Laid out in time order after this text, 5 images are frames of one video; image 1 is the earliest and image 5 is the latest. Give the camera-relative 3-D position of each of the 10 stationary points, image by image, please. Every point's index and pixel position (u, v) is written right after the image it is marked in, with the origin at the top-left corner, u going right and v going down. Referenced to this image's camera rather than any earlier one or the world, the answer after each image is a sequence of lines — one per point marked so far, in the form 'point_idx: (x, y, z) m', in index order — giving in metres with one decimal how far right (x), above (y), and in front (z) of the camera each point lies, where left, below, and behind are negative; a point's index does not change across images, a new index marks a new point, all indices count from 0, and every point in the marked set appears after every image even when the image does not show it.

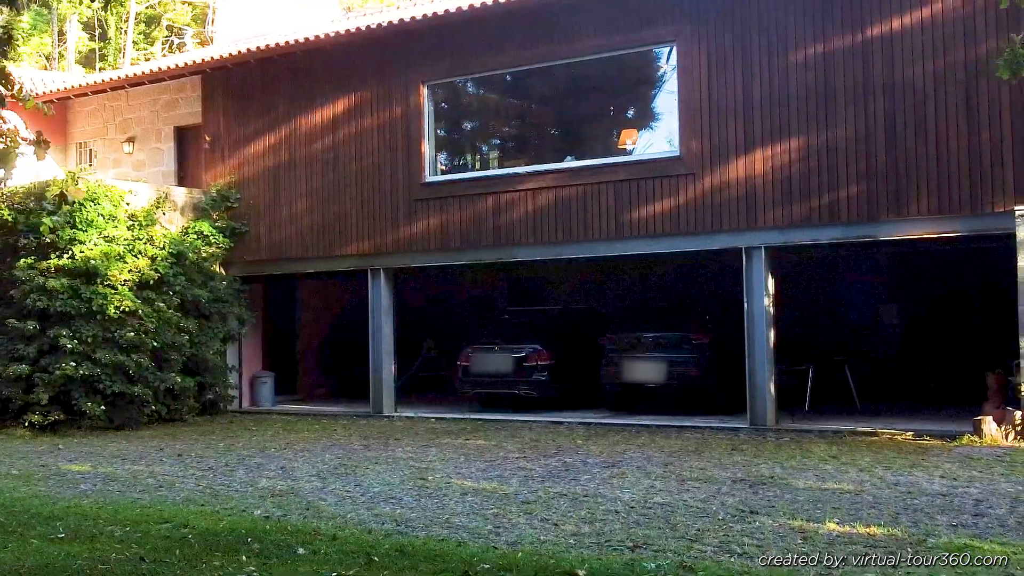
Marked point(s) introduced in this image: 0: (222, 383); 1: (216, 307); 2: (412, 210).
0: (-3.3, -1.1, +13.3) m
1: (-3.4, -0.2, +13.2) m
2: (-1.1, +0.8, +12.5) m
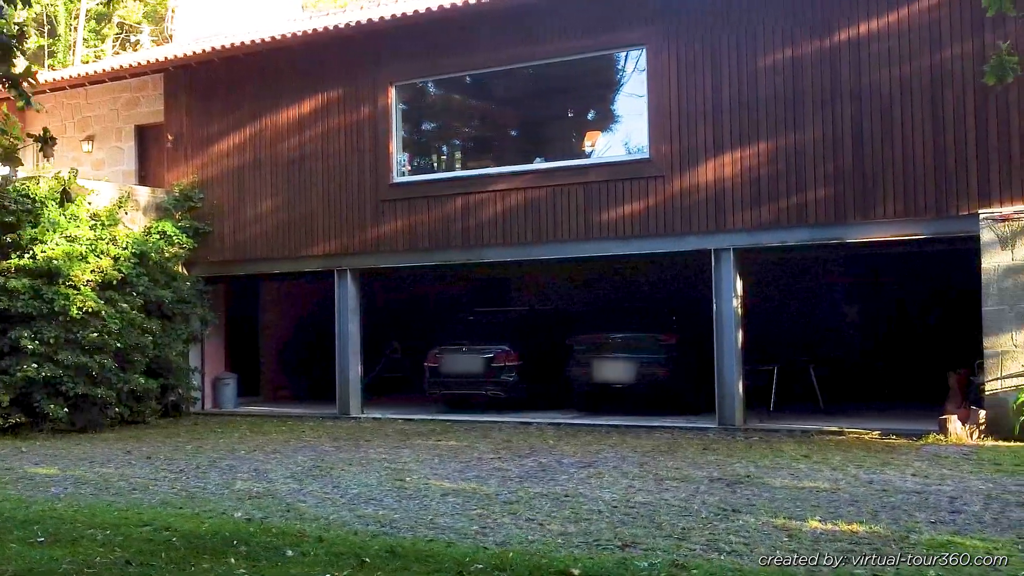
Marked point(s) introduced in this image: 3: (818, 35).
0: (-3.7, -1.1, +13.2) m
1: (-3.8, -0.2, +13.1) m
2: (-1.4, +0.8, +12.5) m
3: (+2.7, +2.2, +10.2) m
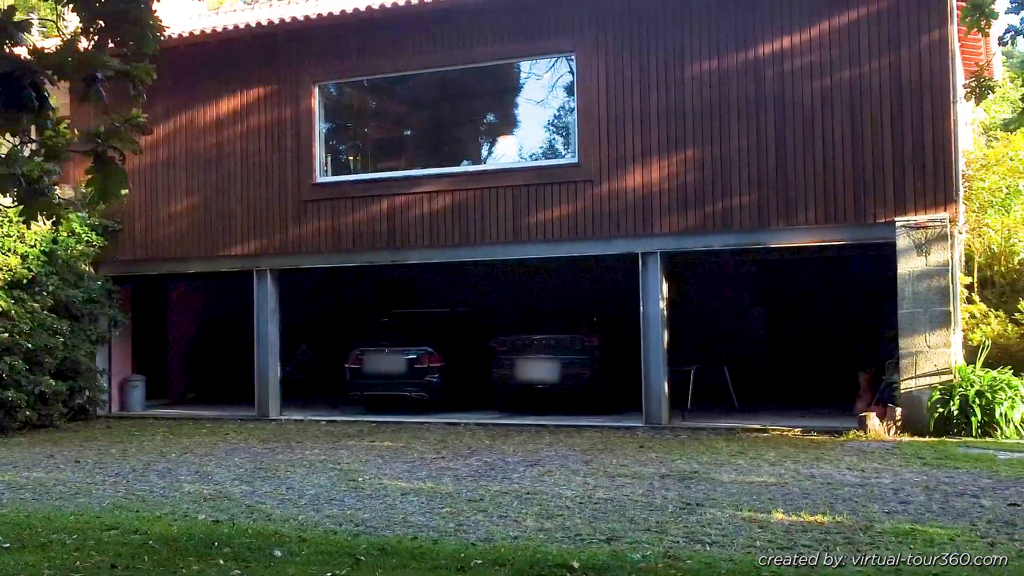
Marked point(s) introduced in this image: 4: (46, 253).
0: (-4.6, -1.1, +12.8) m
1: (-4.6, -0.2, +12.7) m
2: (-2.2, +0.8, +12.4) m
3: (+2.1, +2.2, +10.6) m
4: (-4.9, +0.4, +12.2) m
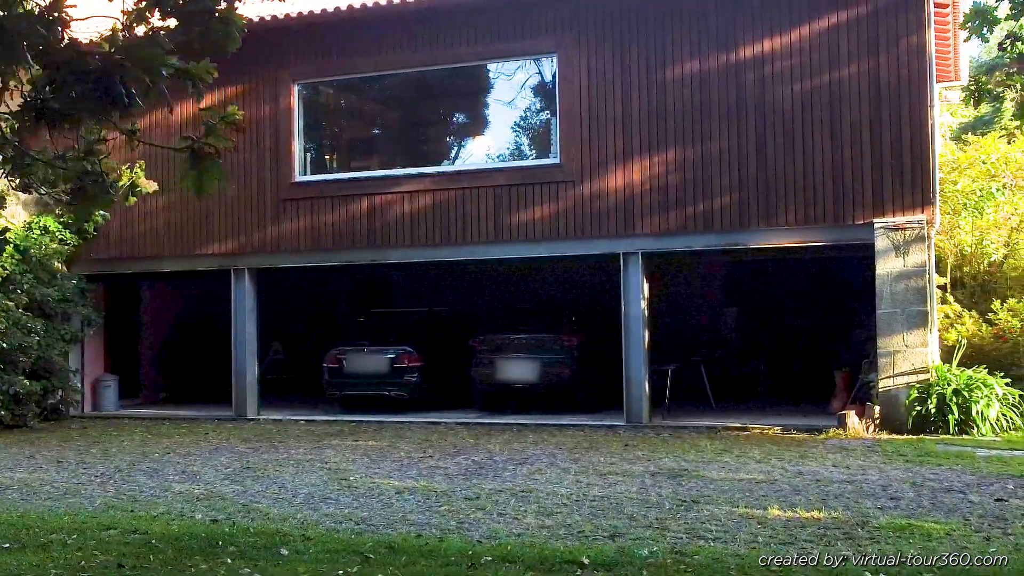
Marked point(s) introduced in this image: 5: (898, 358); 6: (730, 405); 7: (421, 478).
0: (-4.9, -1.1, +12.7) m
1: (-4.9, -0.2, +12.6) m
2: (-2.5, +0.8, +12.3) m
3: (+2.0, +2.2, +10.8) m
4: (-5.1, +0.4, +12.1) m
5: (+3.4, -0.6, +10.1) m
6: (+2.3, -1.2, +12.1) m
7: (-0.6, -1.3, +8.2) m
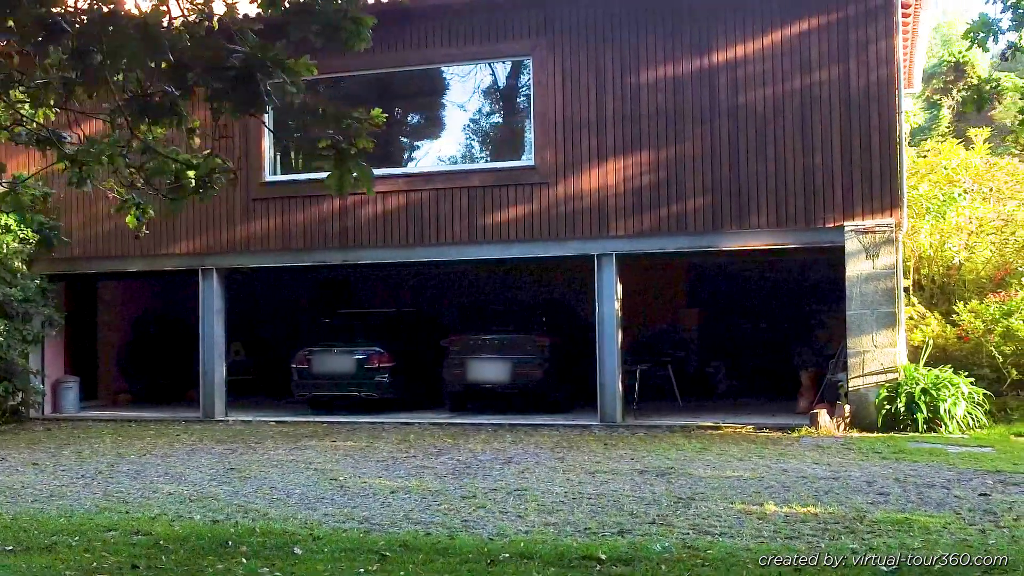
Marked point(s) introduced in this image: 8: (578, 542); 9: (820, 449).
0: (-5.2, -1.1, +12.5) m
1: (-5.2, -0.2, +12.3) m
2: (-2.8, +0.8, +12.3) m
3: (+1.8, +2.2, +10.9) m
4: (-5.4, +0.4, +11.8) m
5: (+3.2, -0.6, +10.4) m
6: (+2.0, -1.2, +12.3) m
7: (-0.7, -1.3, +8.2) m
8: (+0.3, -1.3, +5.9) m
9: (+2.5, -1.3, +9.3) m
